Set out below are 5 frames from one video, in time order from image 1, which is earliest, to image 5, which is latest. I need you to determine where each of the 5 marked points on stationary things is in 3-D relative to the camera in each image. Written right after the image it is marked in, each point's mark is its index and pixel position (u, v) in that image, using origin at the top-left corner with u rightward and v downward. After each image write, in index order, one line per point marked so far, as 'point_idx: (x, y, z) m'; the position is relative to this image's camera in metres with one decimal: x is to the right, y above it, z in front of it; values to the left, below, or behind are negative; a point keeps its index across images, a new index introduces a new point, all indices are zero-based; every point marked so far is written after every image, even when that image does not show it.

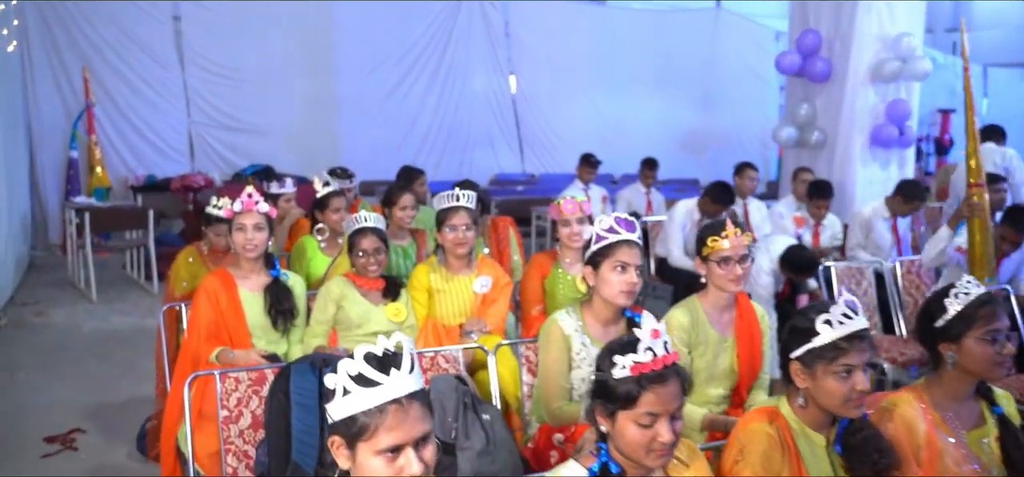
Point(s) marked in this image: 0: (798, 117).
0: (+2.0, +0.8, +6.0) m
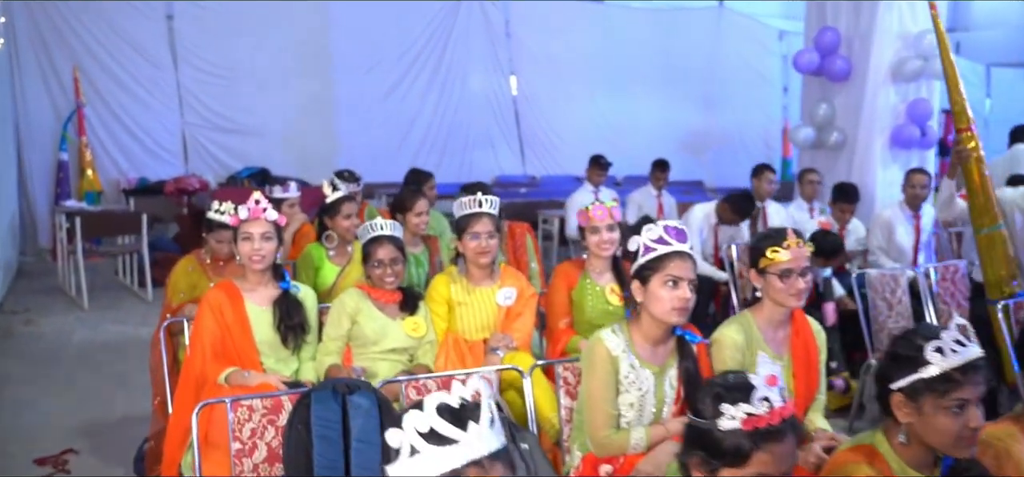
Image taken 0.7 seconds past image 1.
0: (+2.1, +0.8, +5.8) m
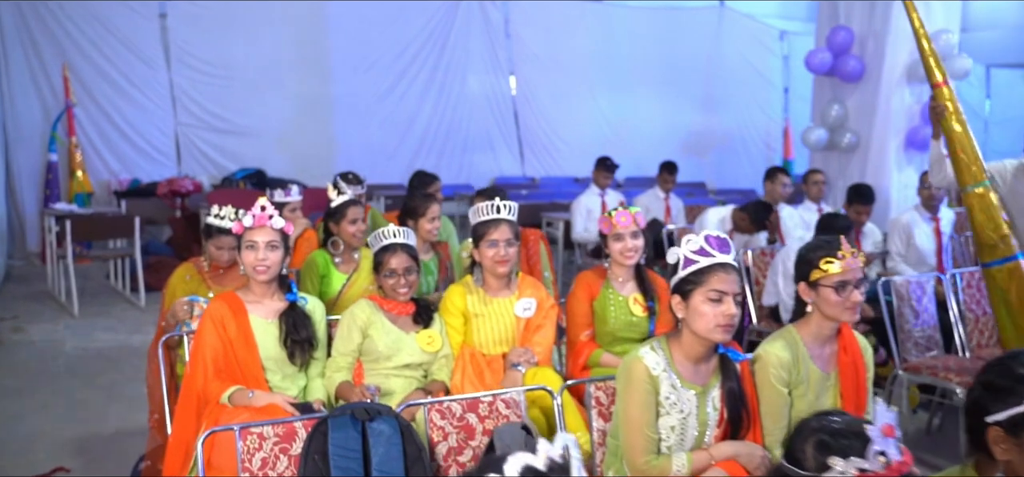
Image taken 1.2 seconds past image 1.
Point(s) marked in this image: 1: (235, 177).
0: (+2.1, +0.8, +5.6) m
1: (-2.6, +0.6, +8.1) m
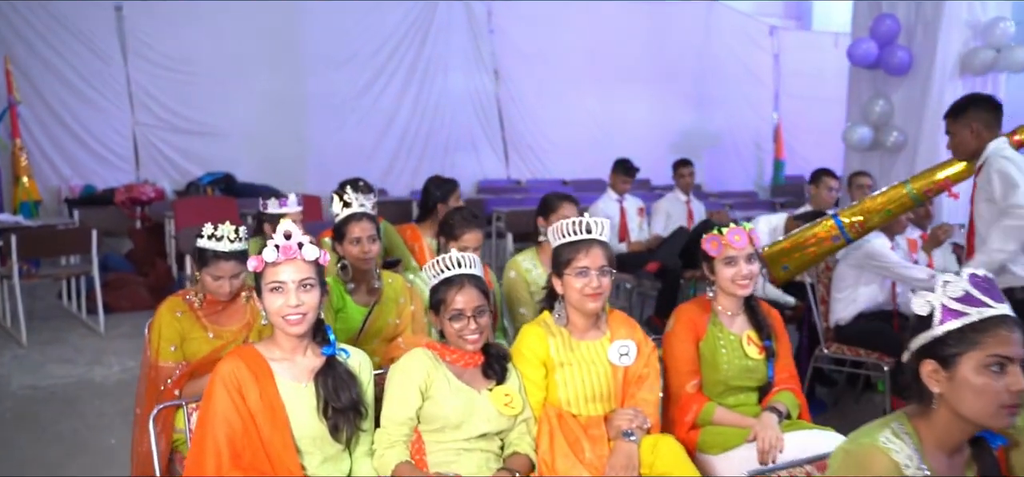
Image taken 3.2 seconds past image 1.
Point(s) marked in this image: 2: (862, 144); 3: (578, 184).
0: (+2.2, +0.7, +5.1) m
1: (-2.7, +0.5, +7.3) m
2: (+2.1, +0.6, +5.2) m
3: (+0.7, +0.6, +9.4) m
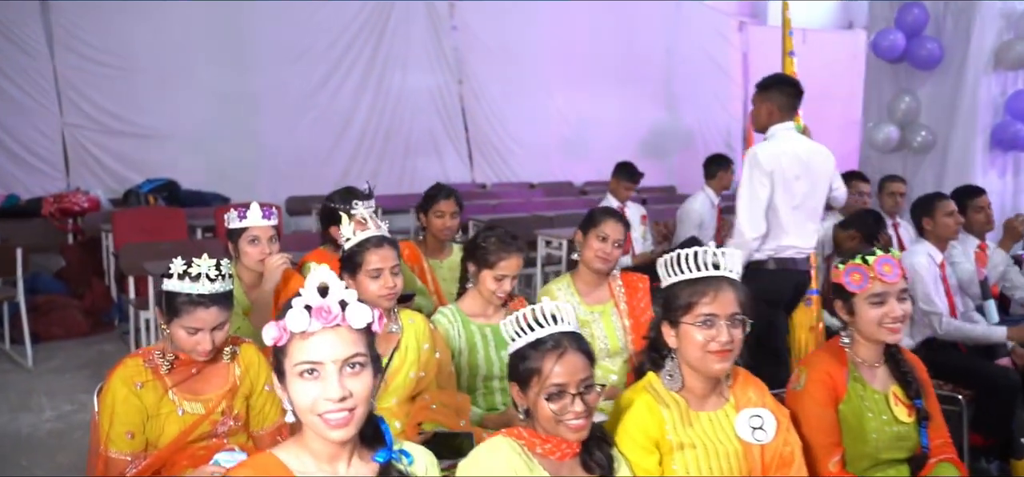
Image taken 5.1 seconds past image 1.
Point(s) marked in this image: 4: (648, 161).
0: (+2.1, +0.7, +4.7) m
1: (-2.9, +0.4, +6.6) m
2: (+2.1, +0.5, +4.7) m
3: (+0.4, +0.5, +8.9) m
4: (+1.6, +0.9, +10.1) m
